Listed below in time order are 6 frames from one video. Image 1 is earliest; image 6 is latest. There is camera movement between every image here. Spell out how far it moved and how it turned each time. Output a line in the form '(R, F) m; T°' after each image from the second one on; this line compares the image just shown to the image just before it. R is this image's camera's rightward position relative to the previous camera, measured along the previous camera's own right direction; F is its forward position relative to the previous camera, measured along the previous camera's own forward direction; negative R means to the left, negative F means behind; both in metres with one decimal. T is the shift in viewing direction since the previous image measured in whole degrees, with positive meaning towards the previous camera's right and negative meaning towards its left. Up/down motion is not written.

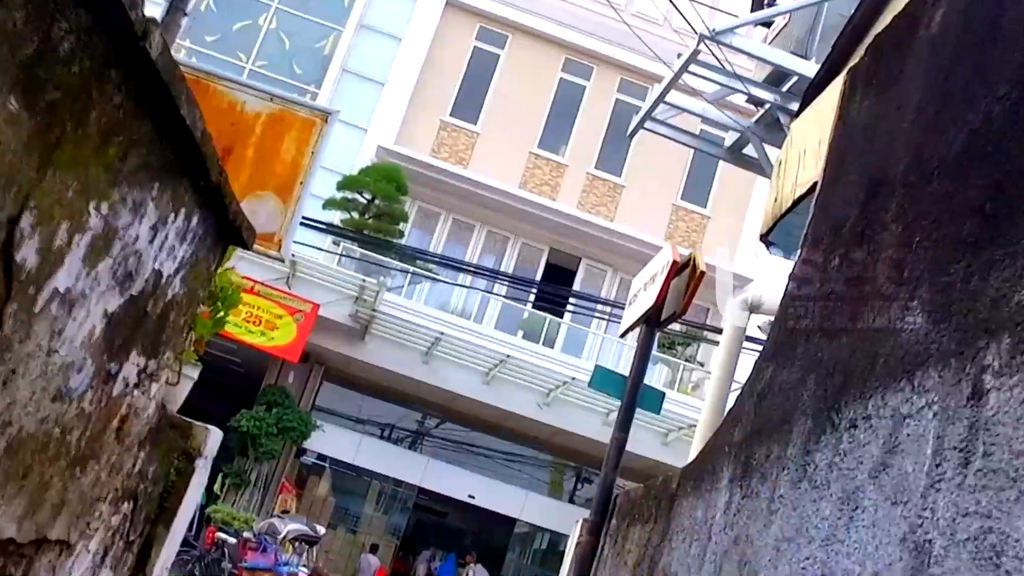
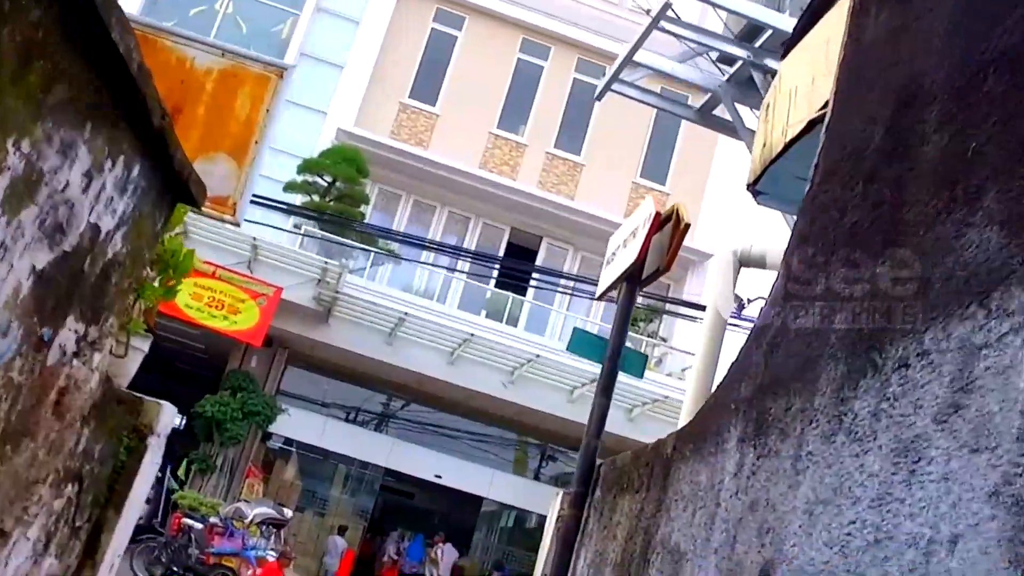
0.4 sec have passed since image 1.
(0.0, +0.2) m; +3°
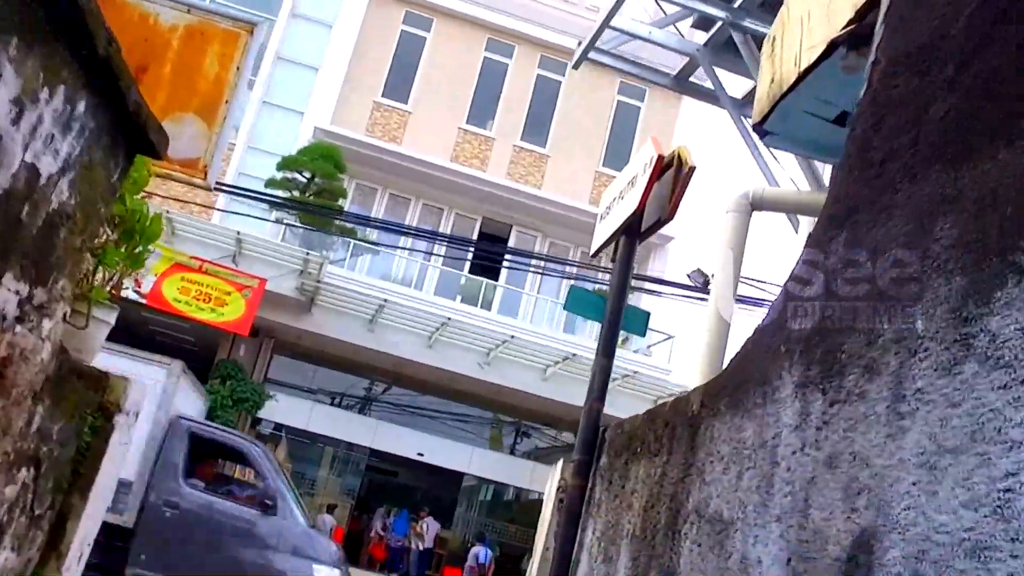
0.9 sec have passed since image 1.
(0.0, +0.3) m; +1°
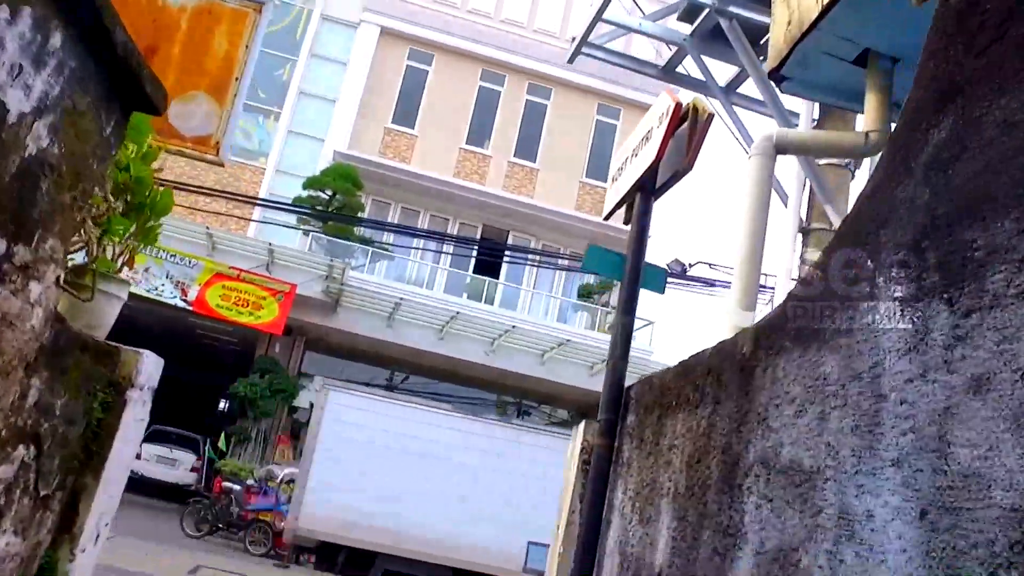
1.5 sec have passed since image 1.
(0.0, +0.2) m; -1°
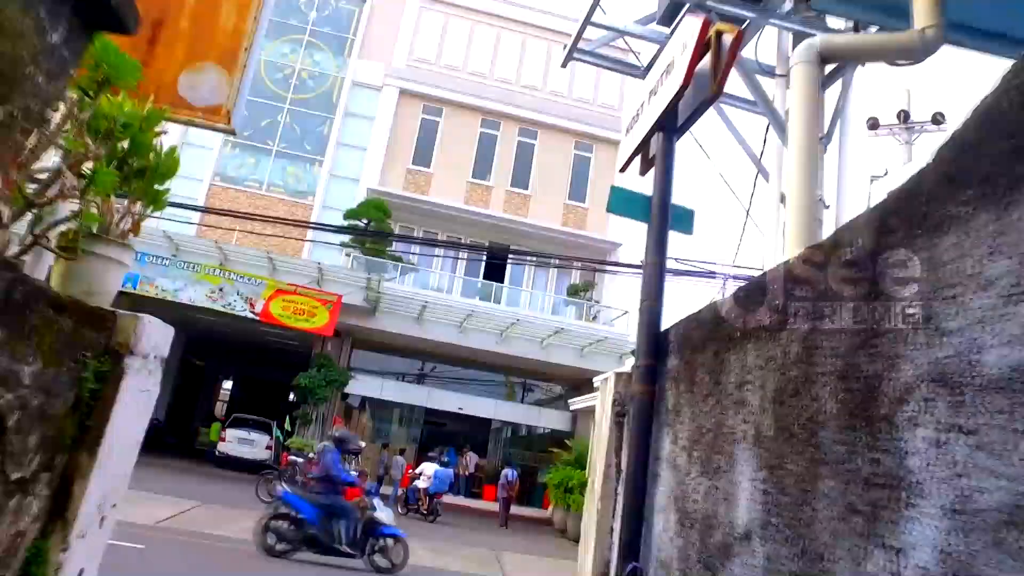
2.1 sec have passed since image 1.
(-0.1, +0.5) m; -1°
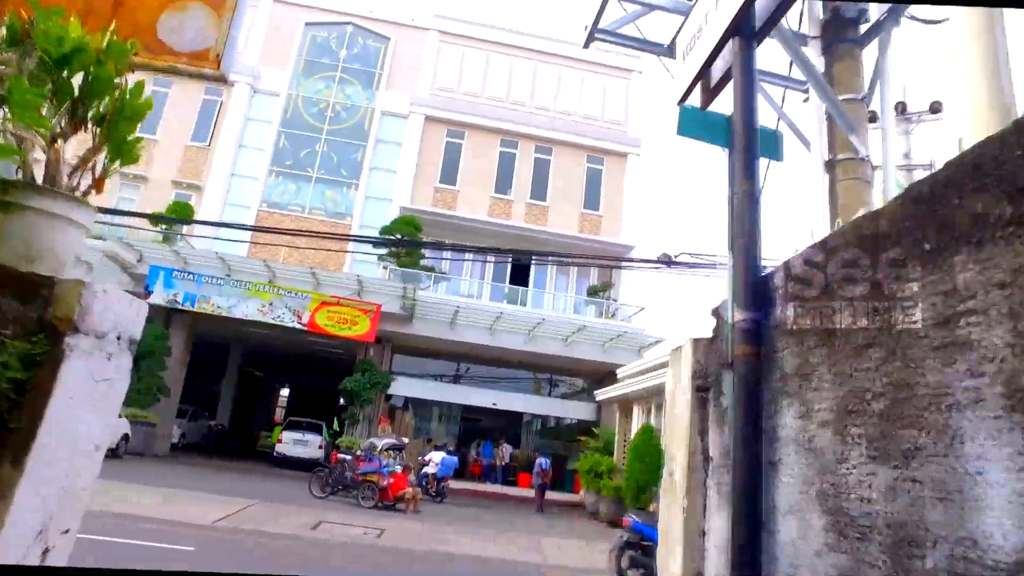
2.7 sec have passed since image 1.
(-0.1, +1.1) m; -2°
